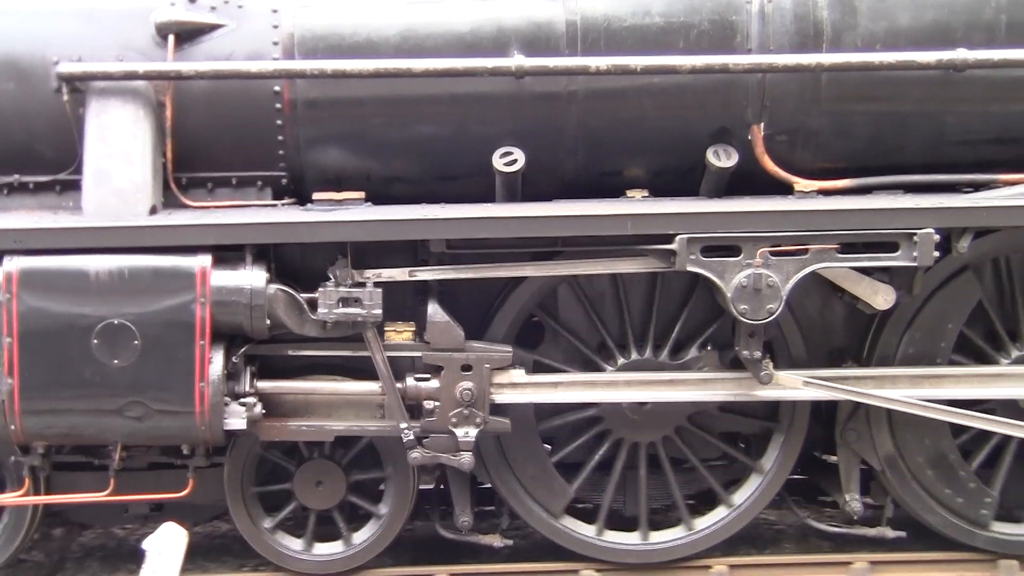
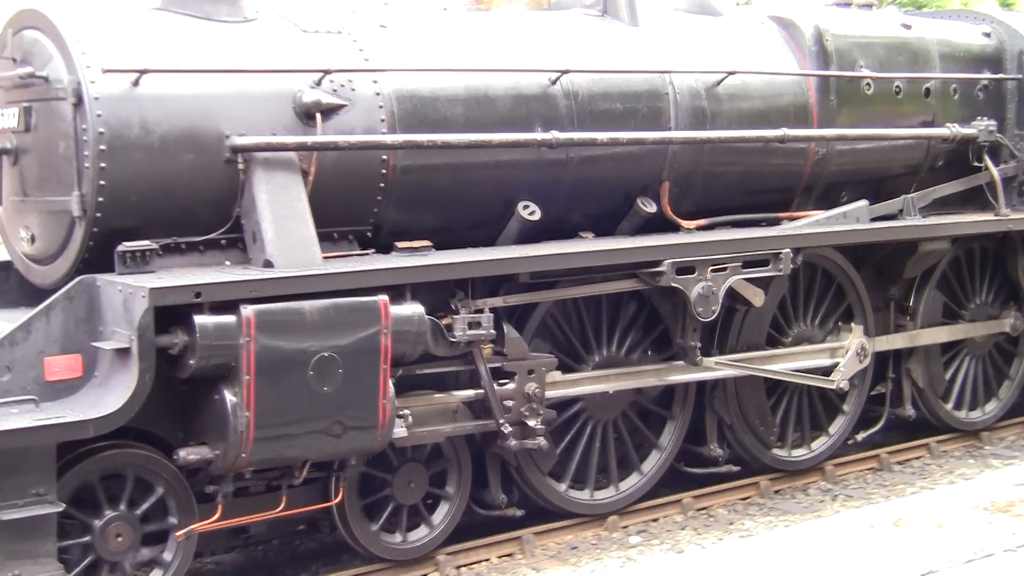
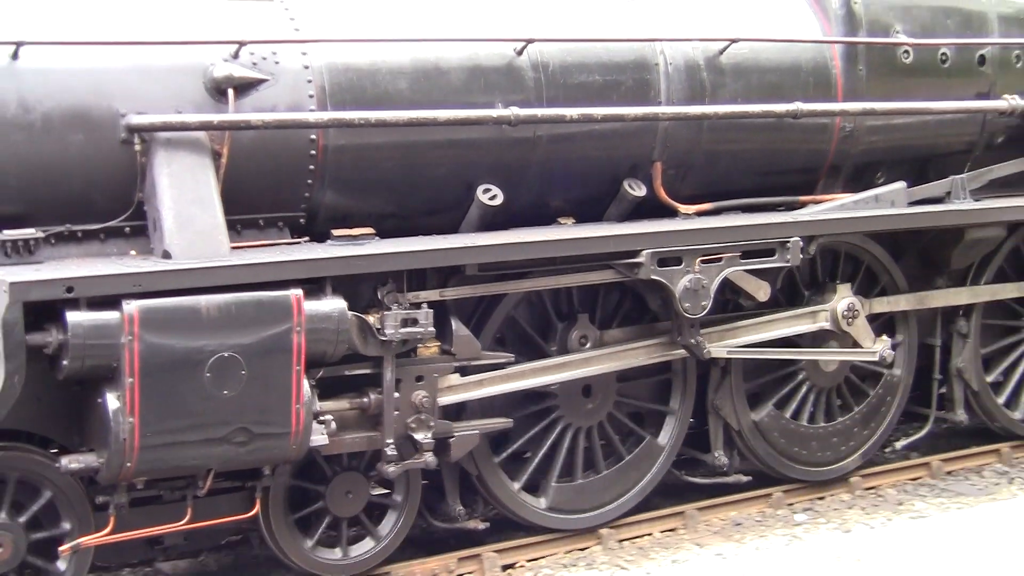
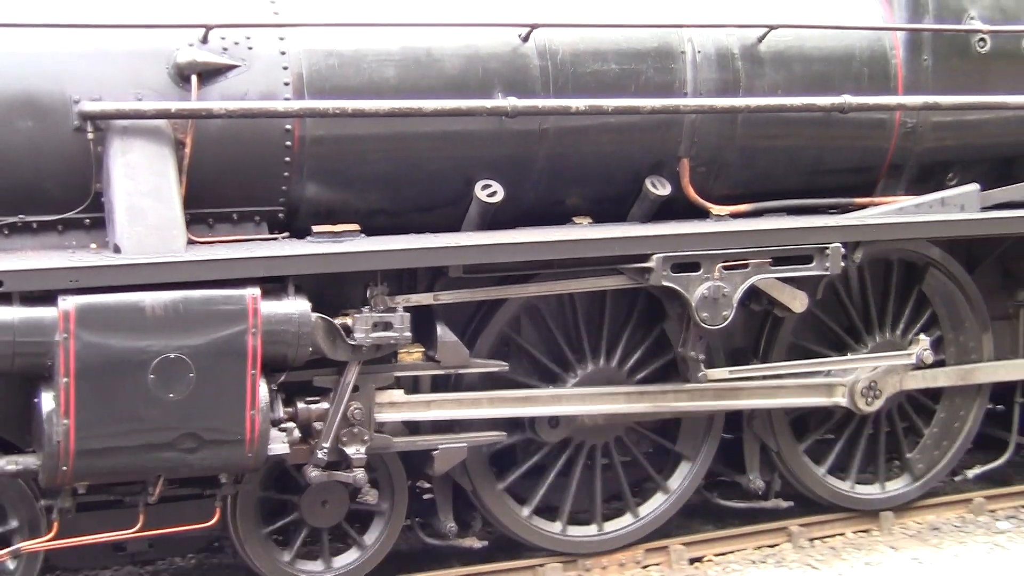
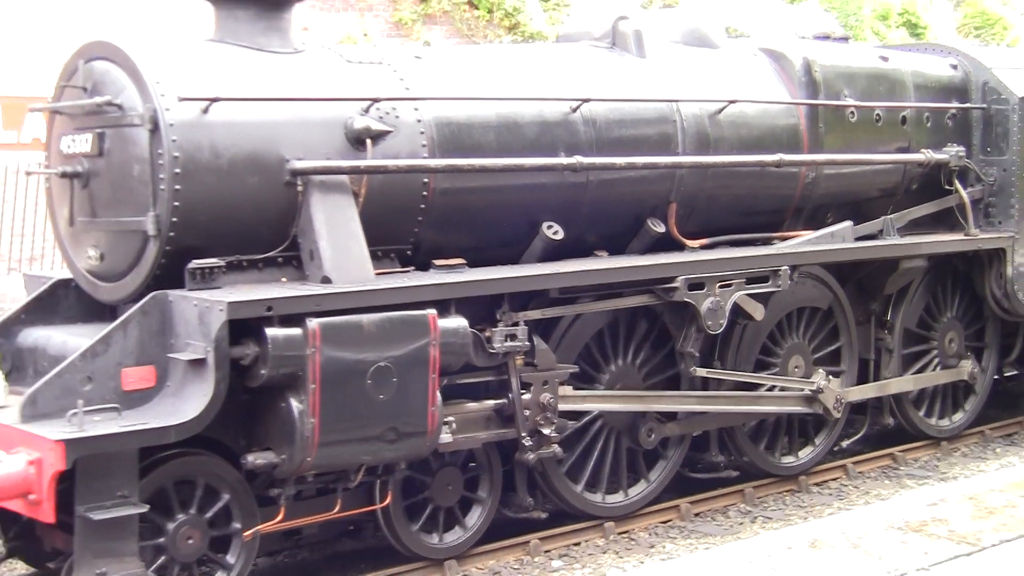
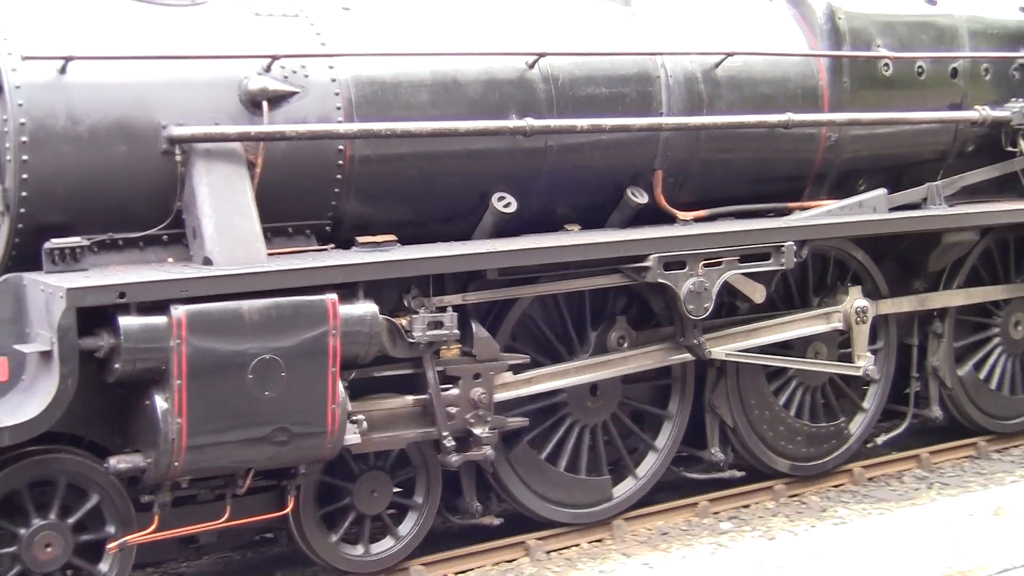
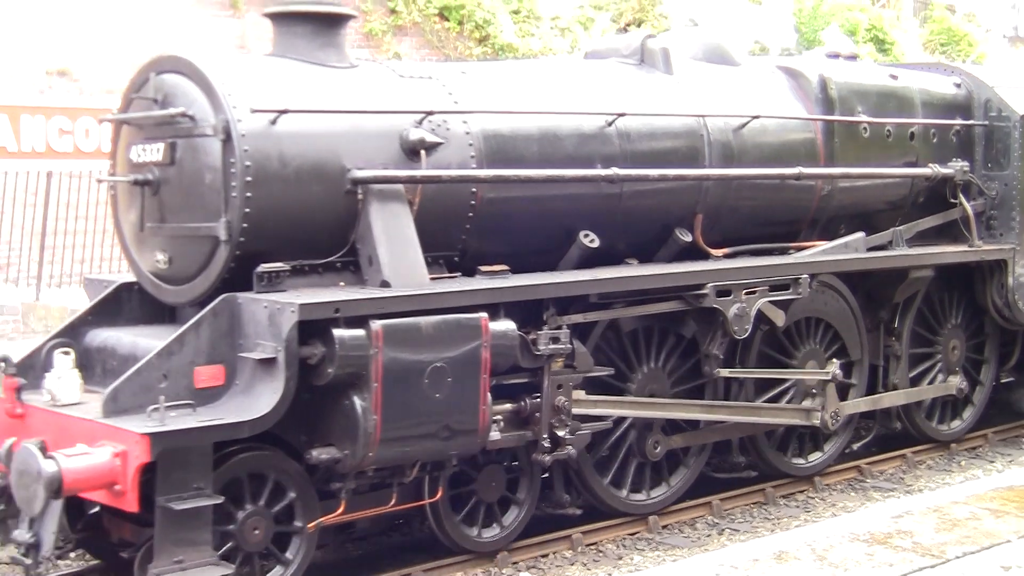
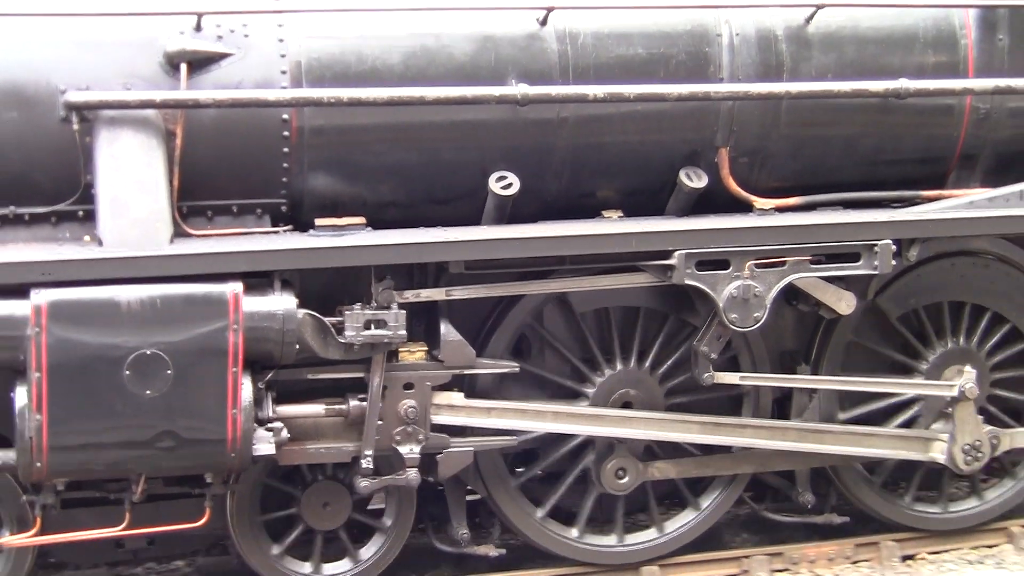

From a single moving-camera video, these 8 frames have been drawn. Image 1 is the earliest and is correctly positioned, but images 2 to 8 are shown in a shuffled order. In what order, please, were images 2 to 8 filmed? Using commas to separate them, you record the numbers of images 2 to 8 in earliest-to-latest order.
8, 4, 3, 6, 2, 5, 7
